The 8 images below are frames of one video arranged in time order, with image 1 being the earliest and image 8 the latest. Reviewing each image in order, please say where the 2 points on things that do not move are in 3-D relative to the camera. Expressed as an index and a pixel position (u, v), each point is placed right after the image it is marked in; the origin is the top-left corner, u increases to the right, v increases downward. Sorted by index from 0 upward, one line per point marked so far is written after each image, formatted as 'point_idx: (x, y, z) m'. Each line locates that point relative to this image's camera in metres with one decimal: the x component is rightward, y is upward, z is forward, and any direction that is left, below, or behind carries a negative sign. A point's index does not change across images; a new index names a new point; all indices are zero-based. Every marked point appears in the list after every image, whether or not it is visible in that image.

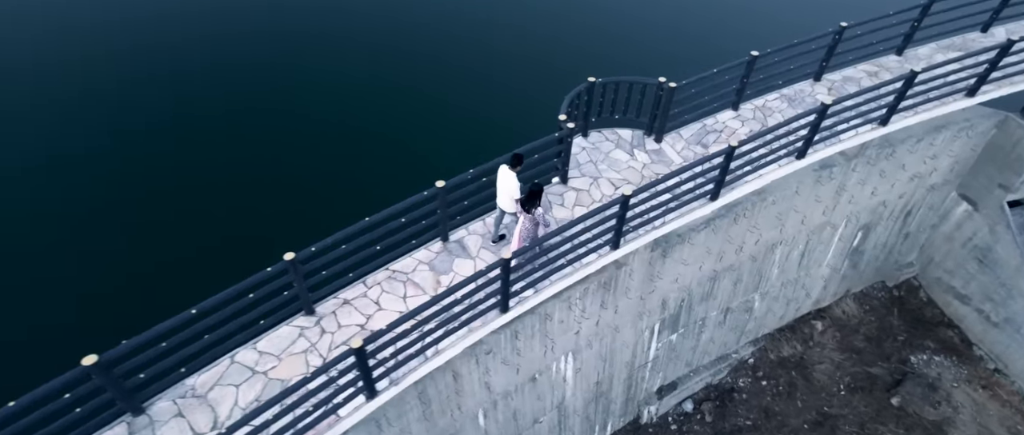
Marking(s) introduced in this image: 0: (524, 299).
0: (+0.2, -1.4, +10.2) m
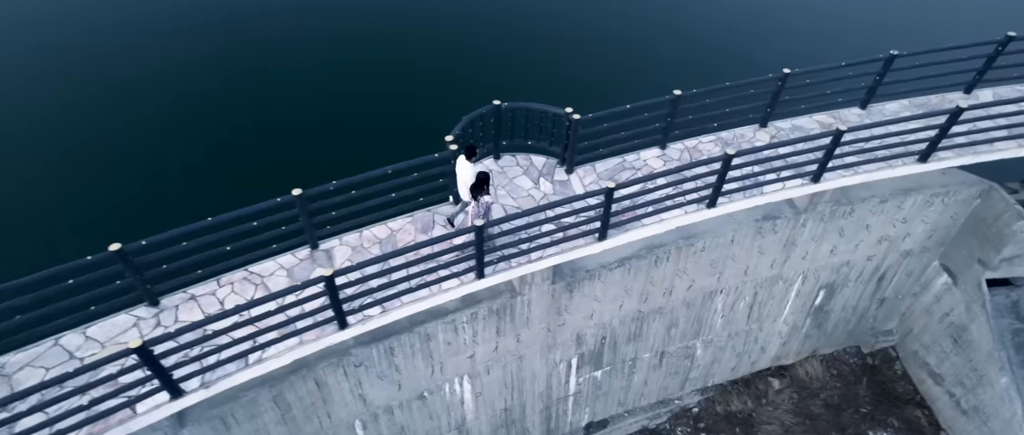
0: (-2.4, -1.7, +10.1) m
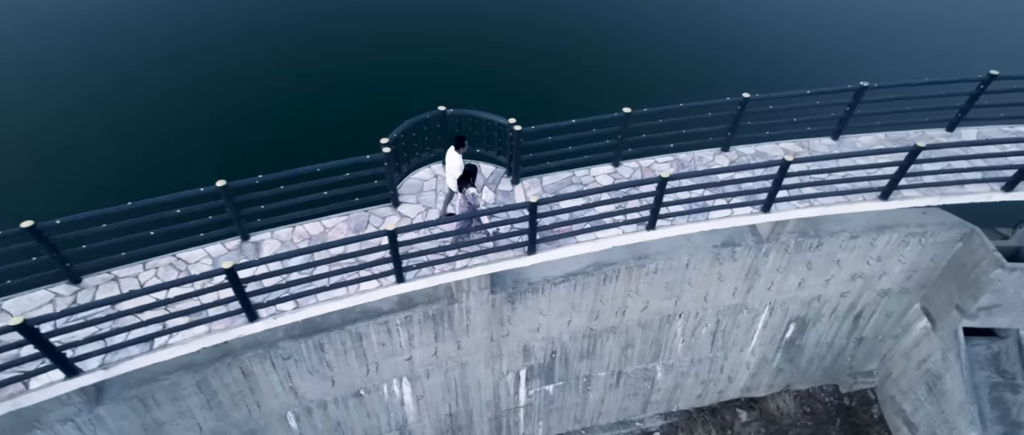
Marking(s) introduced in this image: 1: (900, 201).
0: (-3.9, -1.6, +10.2) m
1: (+7.7, +0.3, +12.1) m
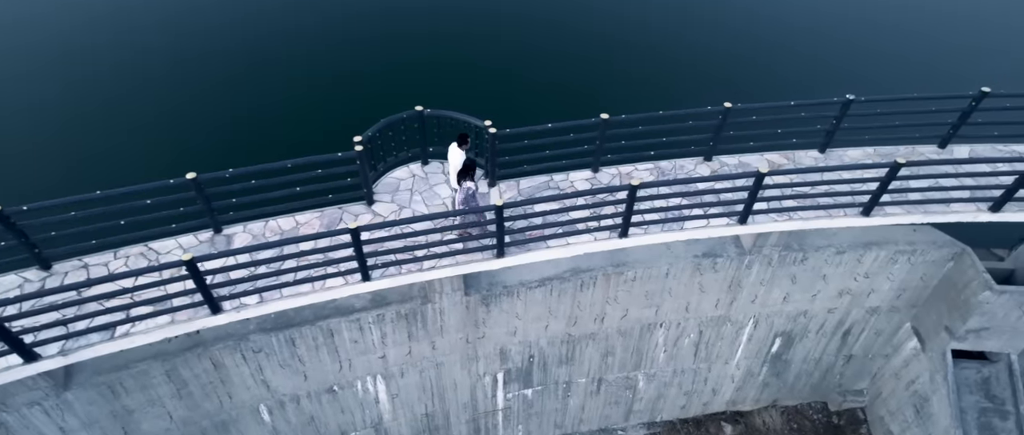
0: (-4.5, -1.5, +10.2) m
1: (+7.2, 0.0, +11.8) m
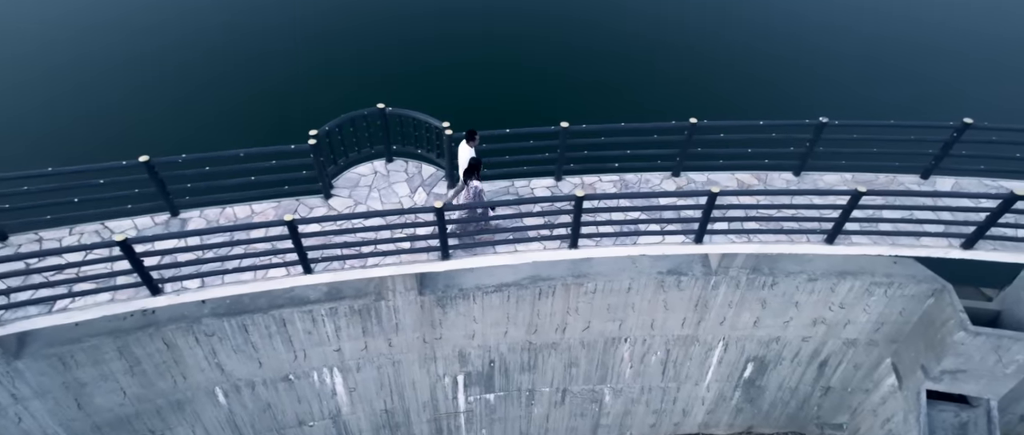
0: (-5.6, -1.2, +10.4) m
1: (+6.2, -0.5, +11.4) m
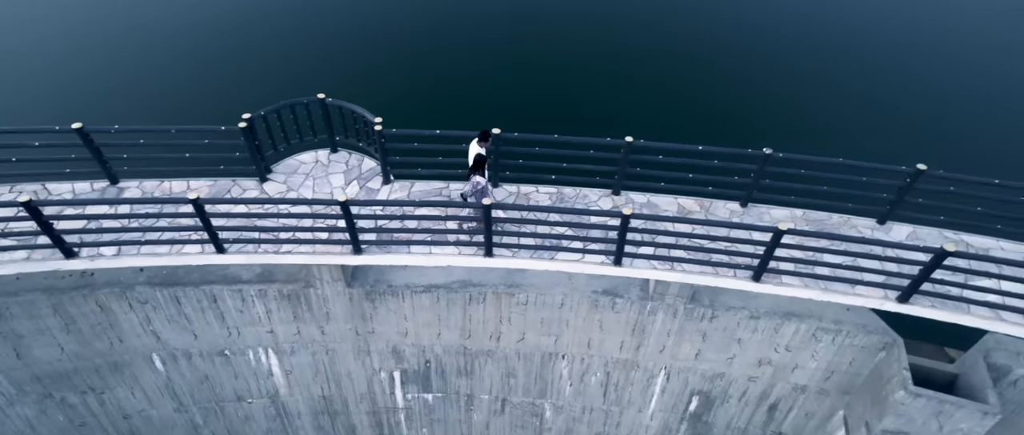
0: (-7.3, -0.7, +10.8) m
1: (+4.6, -1.2, +10.7) m
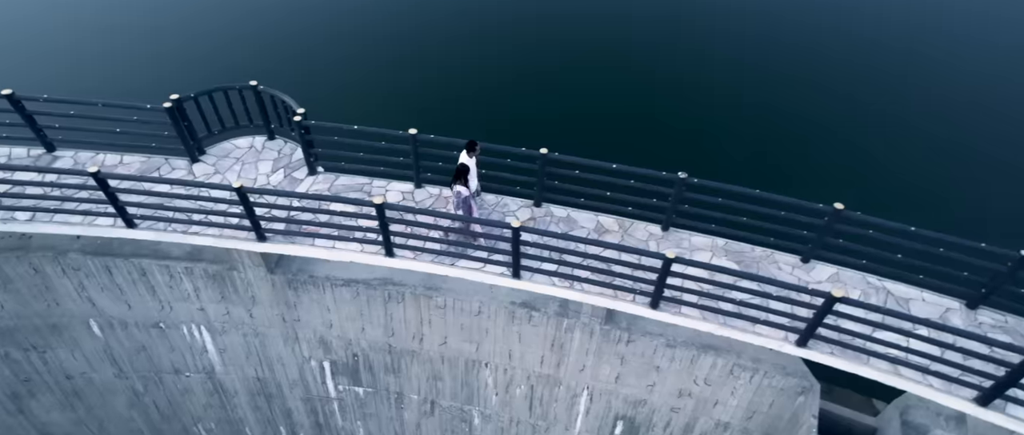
0: (-9.0, 0.0, +11.2) m
1: (+2.7, -1.7, +10.3) m
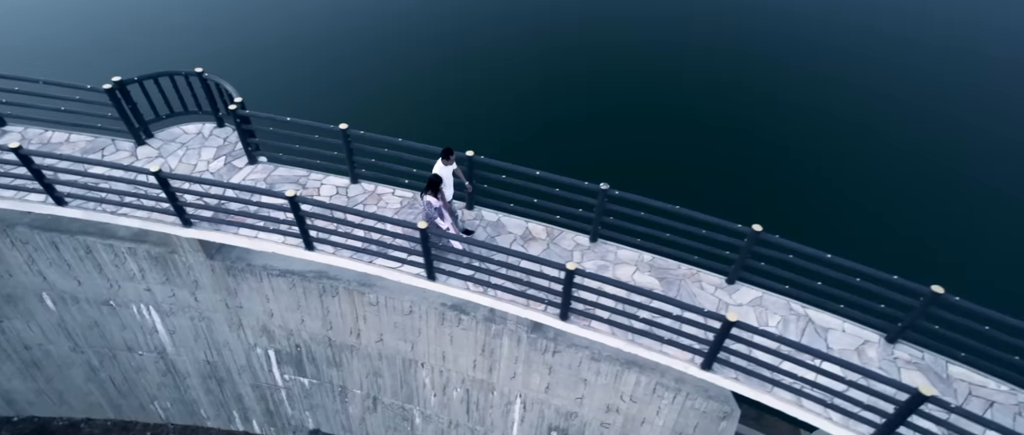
0: (-10.4, +0.5, +11.5) m
1: (+1.1, -1.9, +10.1) m
